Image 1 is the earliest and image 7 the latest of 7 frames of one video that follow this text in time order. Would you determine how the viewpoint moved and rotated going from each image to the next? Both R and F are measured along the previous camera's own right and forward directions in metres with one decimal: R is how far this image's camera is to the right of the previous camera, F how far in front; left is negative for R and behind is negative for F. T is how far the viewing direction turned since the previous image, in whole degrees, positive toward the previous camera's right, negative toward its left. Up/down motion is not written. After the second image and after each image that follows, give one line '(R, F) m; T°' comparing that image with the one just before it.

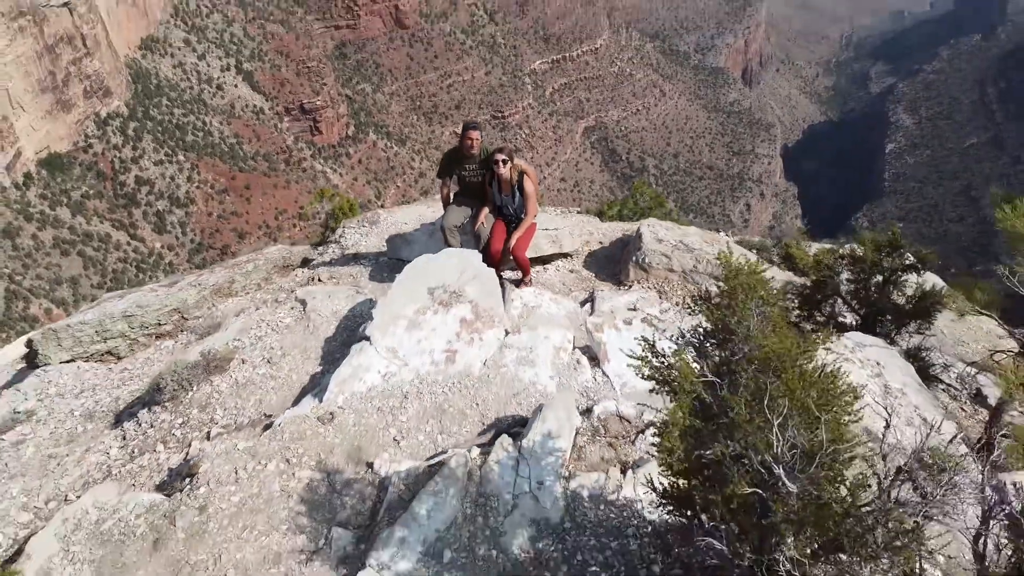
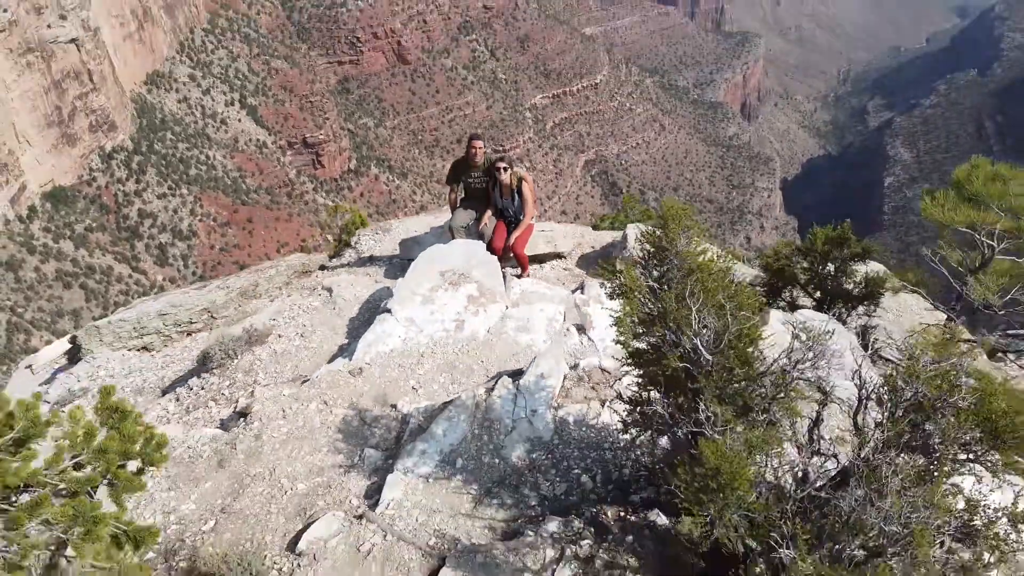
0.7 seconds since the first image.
(0.0, -0.9) m; 0°
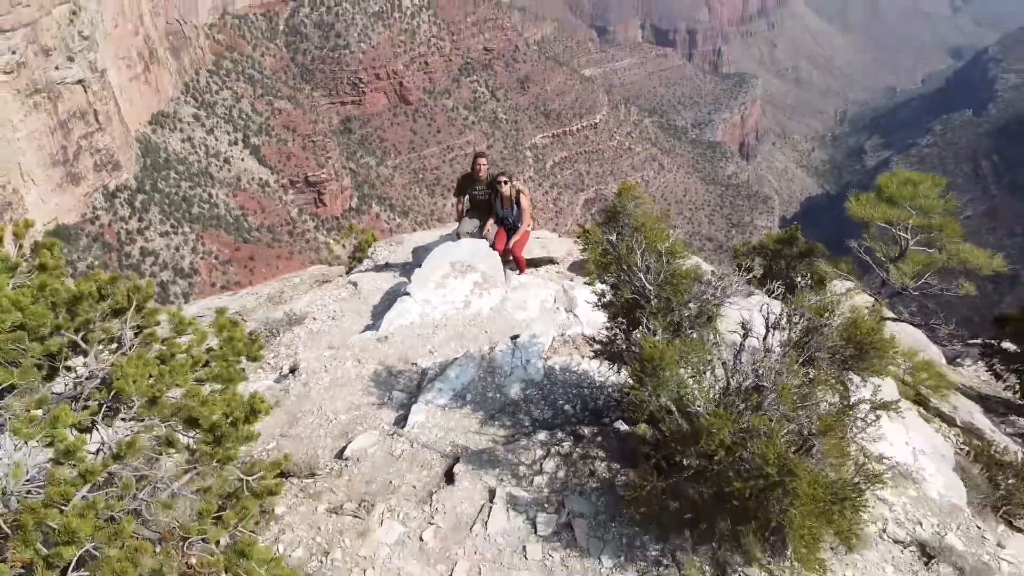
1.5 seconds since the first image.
(0.0, -1.1) m; 0°
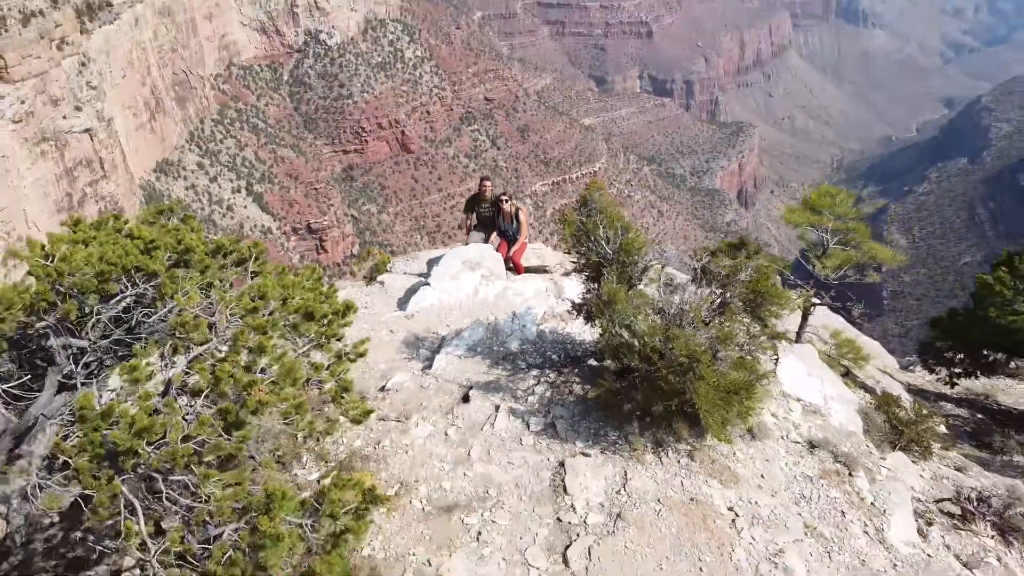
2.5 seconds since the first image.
(0.0, -1.6) m; 0°
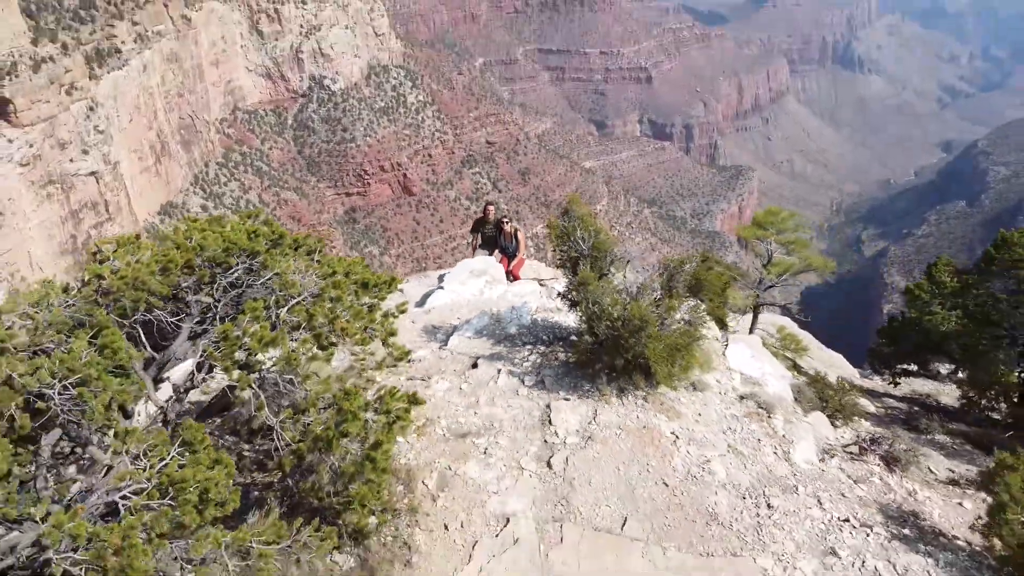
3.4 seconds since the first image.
(0.0, -1.7) m; 0°
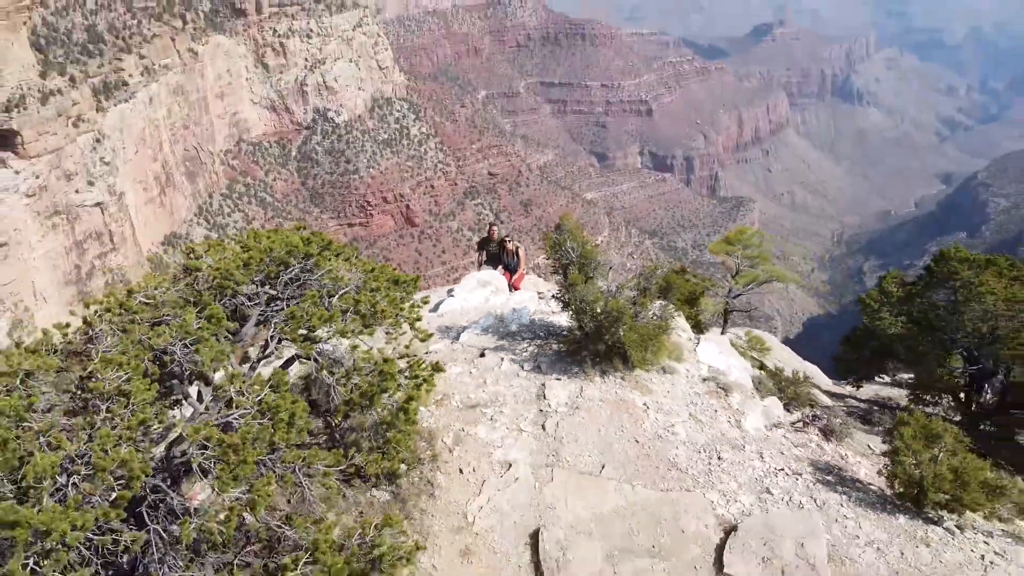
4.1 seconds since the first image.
(0.0, -1.5) m; 0°
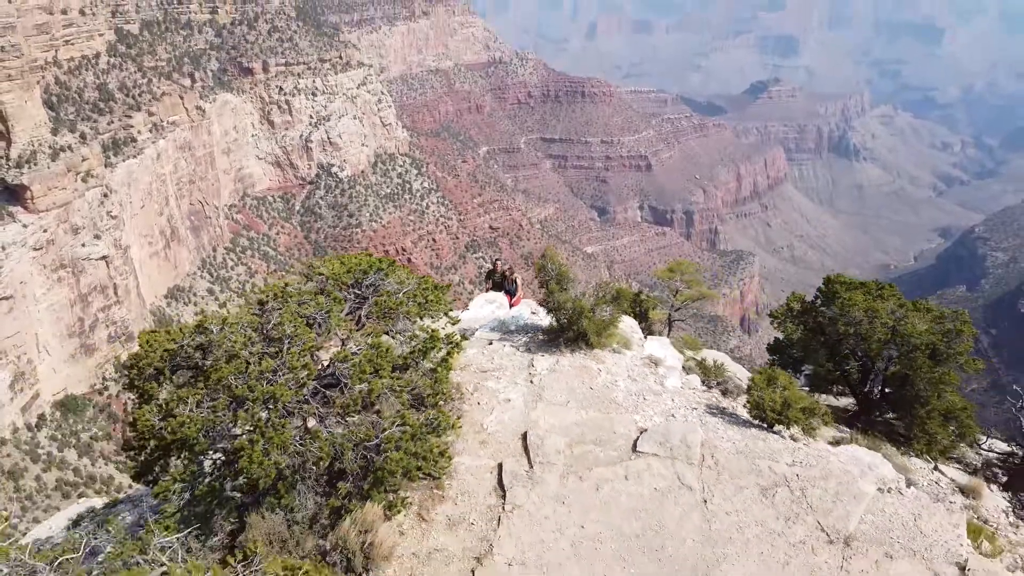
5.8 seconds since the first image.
(0.0, -4.2) m; 0°
